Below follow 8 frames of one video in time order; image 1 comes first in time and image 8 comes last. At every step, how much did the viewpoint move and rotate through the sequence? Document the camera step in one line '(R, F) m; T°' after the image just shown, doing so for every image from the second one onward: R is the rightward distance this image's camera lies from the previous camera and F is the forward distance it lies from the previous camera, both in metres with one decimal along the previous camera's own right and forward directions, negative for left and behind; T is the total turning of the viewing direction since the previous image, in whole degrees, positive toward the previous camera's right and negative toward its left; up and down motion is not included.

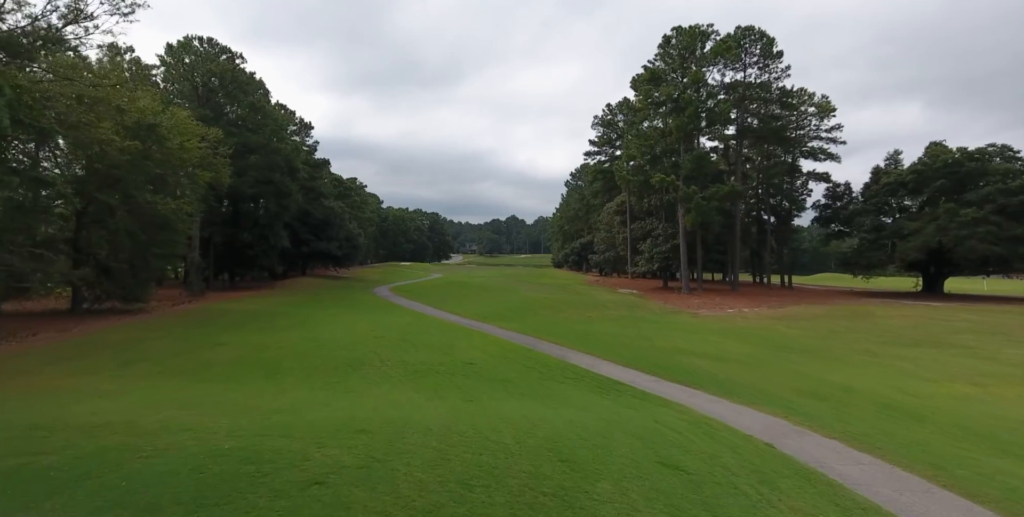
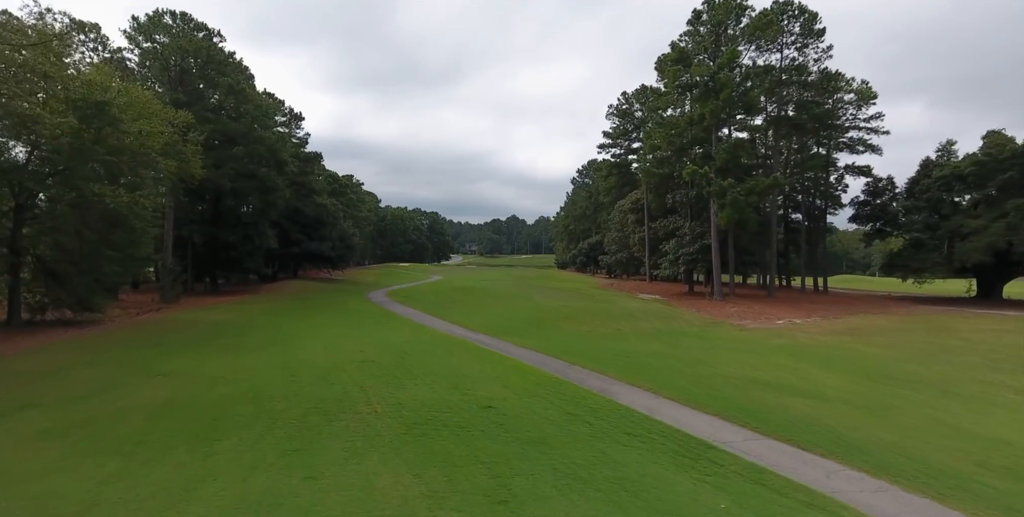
(-0.6, +3.7) m; 0°
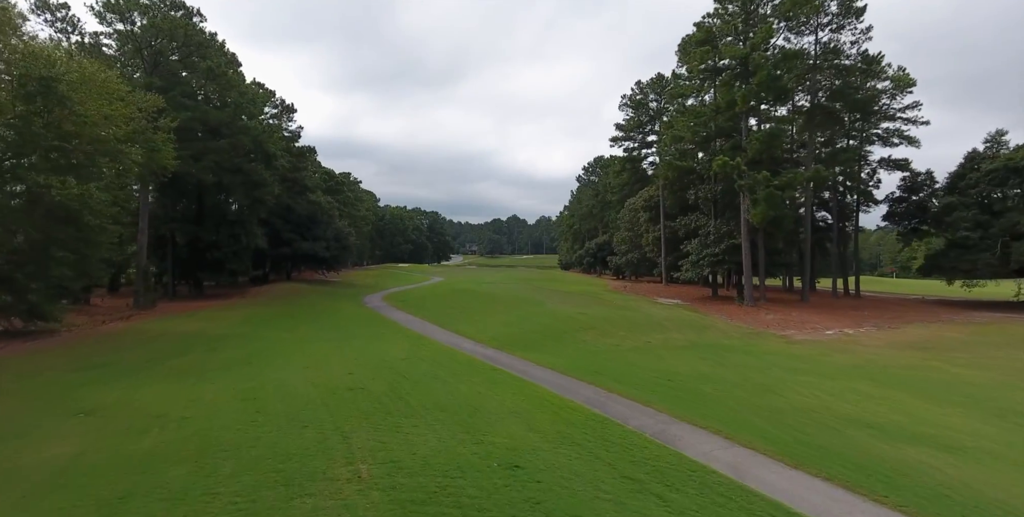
(-0.5, +2.8) m; 0°
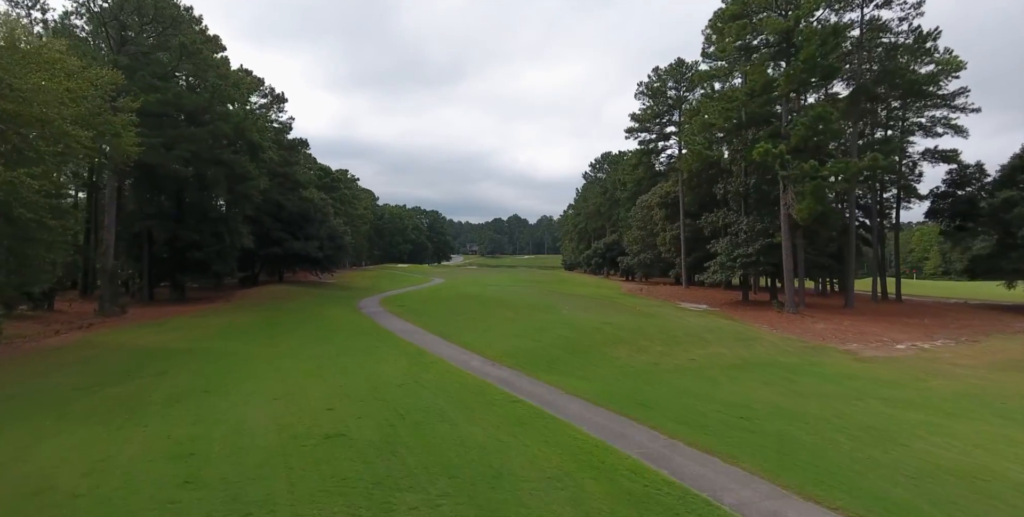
(-0.5, +3.0) m; 0°
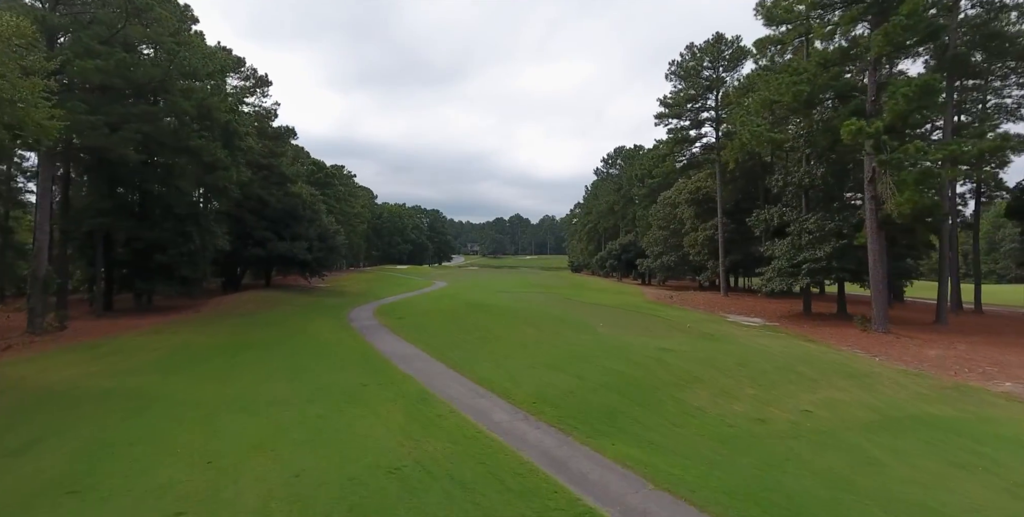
(-0.8, +4.6) m; 0°
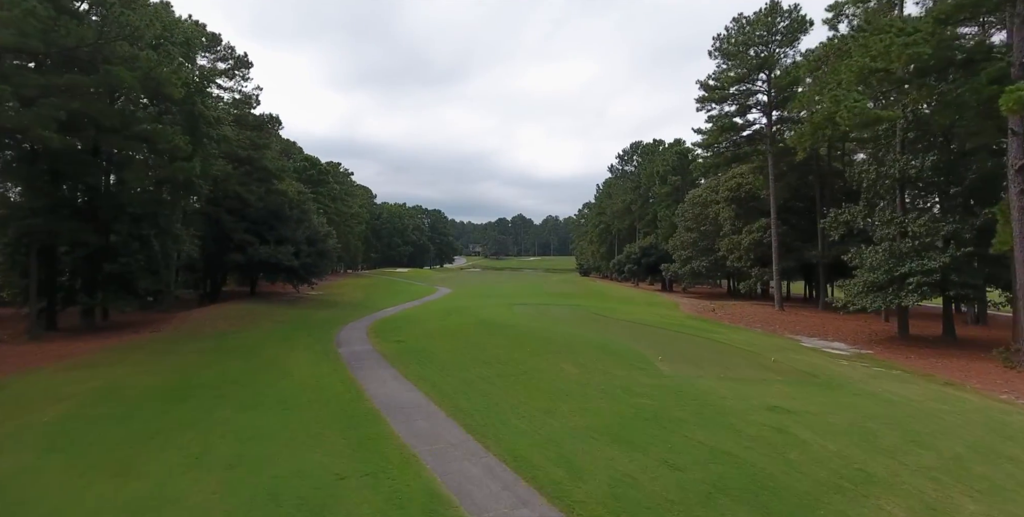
(-0.9, +4.7) m; 0°
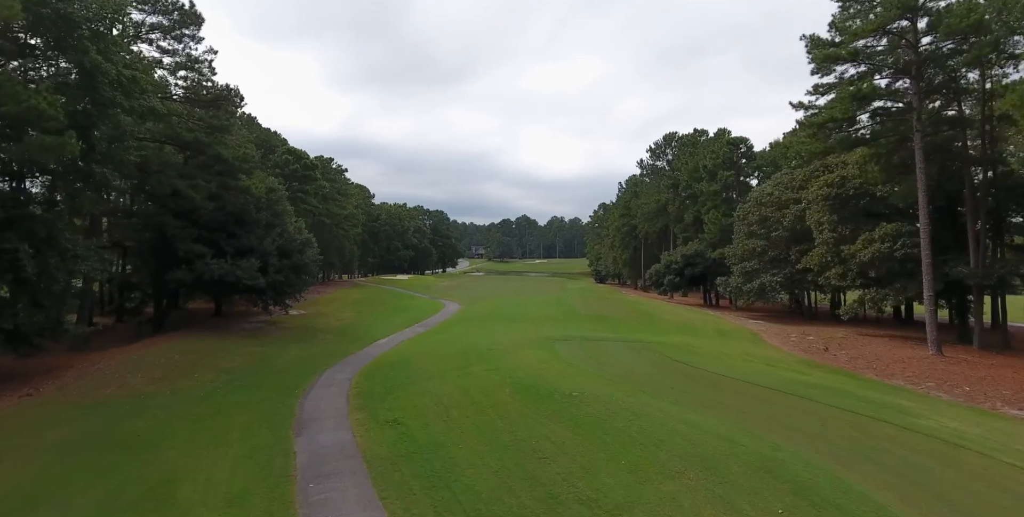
(-1.5, +8.1) m; 0°
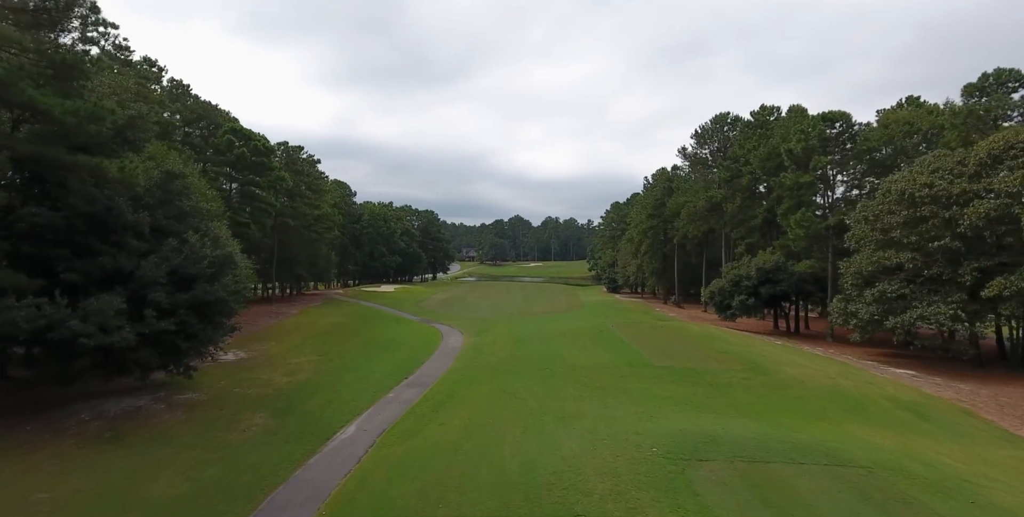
(-2.0, +11.4) m; +1°
